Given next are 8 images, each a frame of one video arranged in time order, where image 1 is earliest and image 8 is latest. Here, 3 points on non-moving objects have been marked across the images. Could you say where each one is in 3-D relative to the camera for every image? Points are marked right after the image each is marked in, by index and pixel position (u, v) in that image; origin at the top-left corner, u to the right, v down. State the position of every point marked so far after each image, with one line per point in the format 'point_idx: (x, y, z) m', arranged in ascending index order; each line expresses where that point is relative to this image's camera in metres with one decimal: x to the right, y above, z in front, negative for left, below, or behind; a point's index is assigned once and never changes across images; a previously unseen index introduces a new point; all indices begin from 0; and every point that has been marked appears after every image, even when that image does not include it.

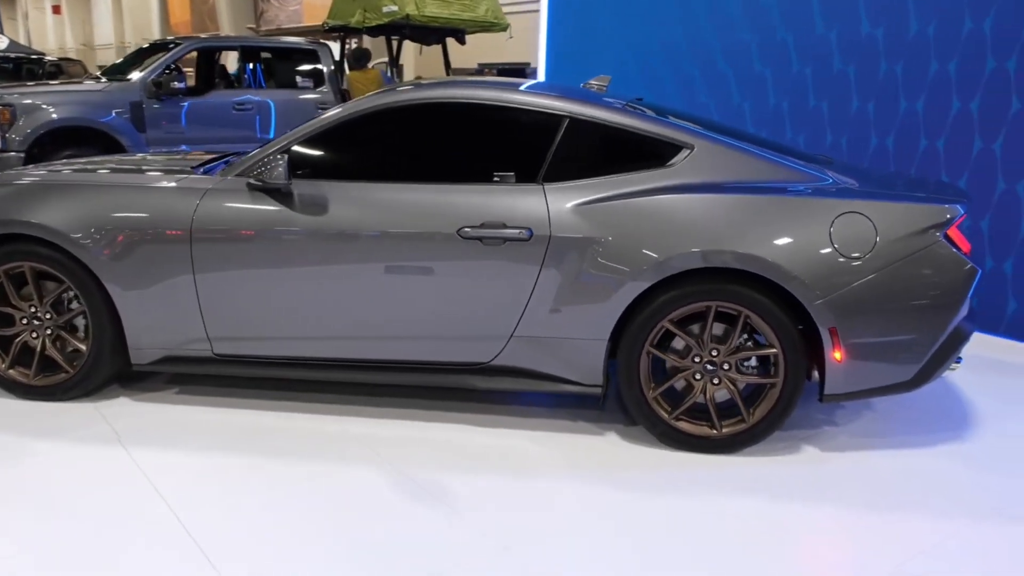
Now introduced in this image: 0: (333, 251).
0: (-0.6, +0.1, +2.9) m
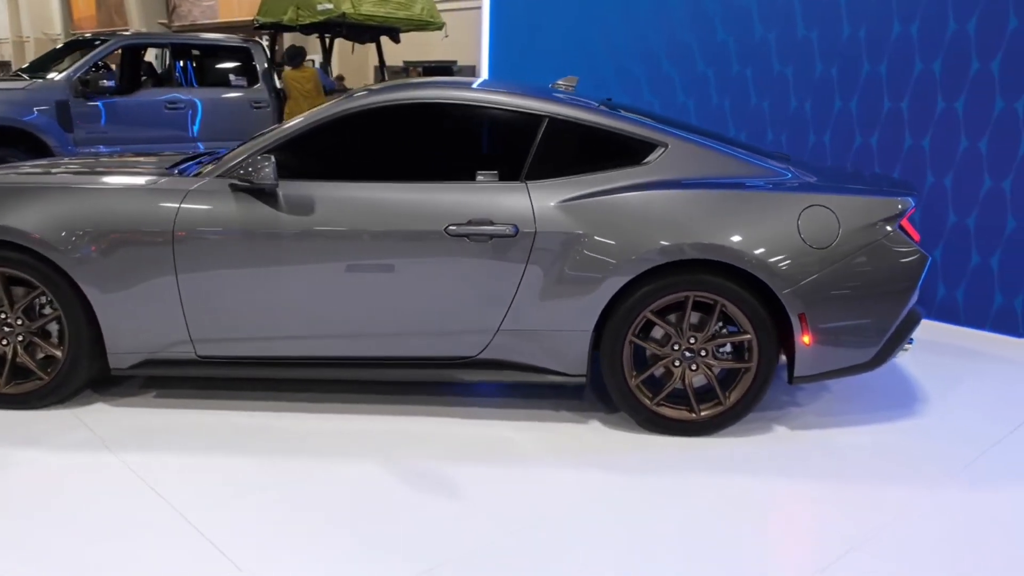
0: (-0.7, +0.1, +2.9) m
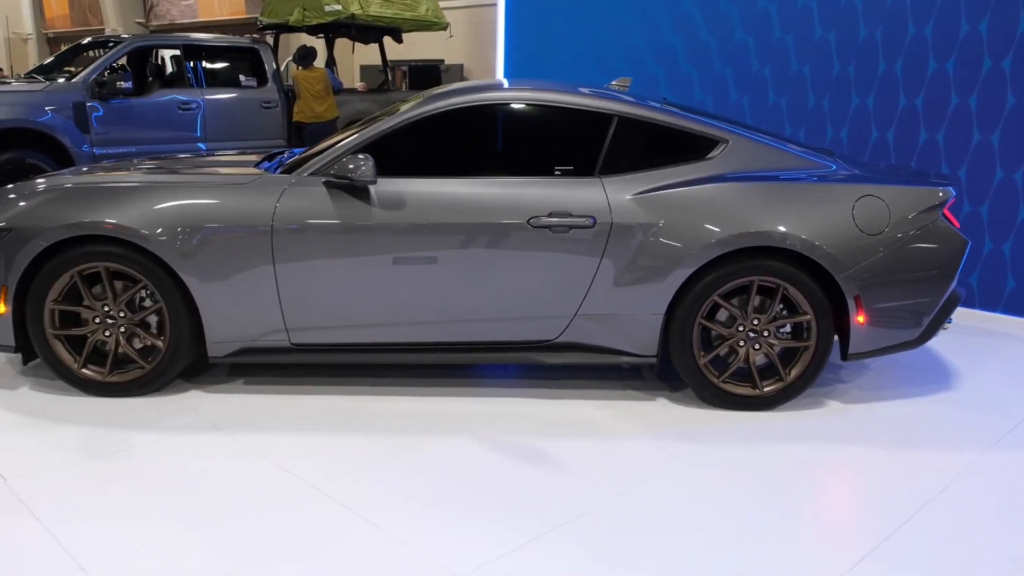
0: (-0.4, +0.2, +3.1) m
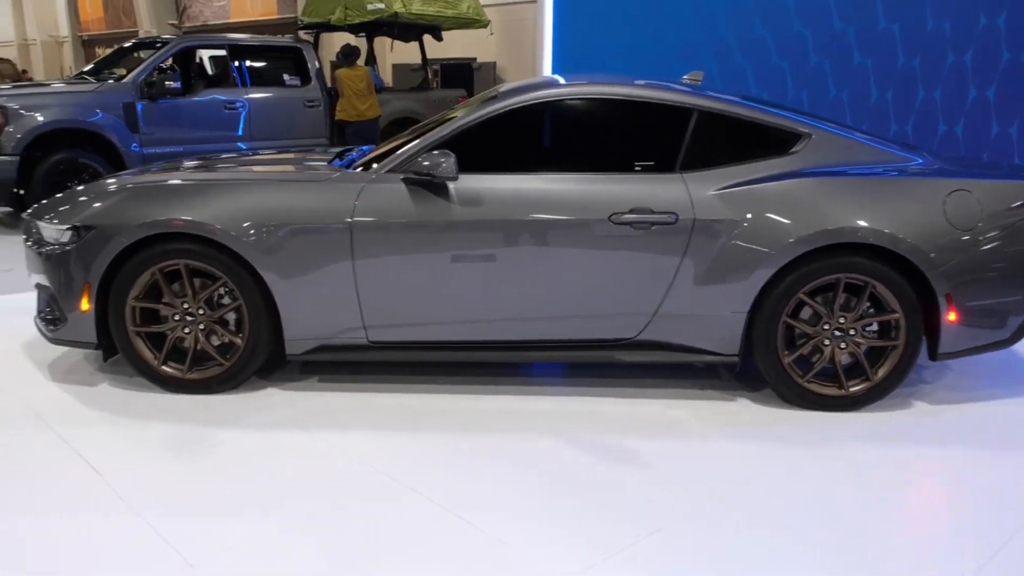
0: (-0.1, +0.2, +3.1) m
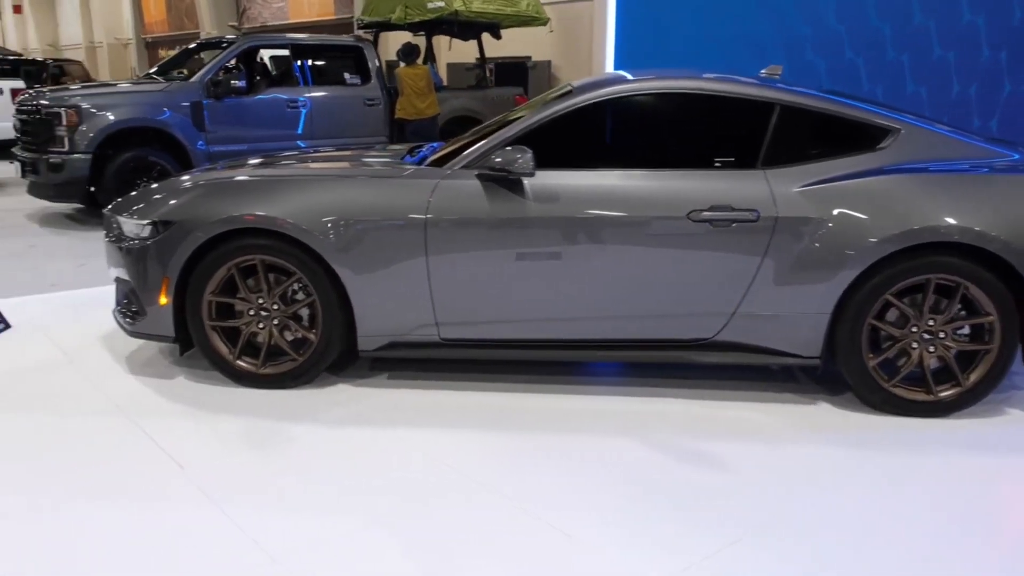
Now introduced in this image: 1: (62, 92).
0: (+0.2, +0.2, +3.1) m
1: (-4.1, +1.8, +7.5) m
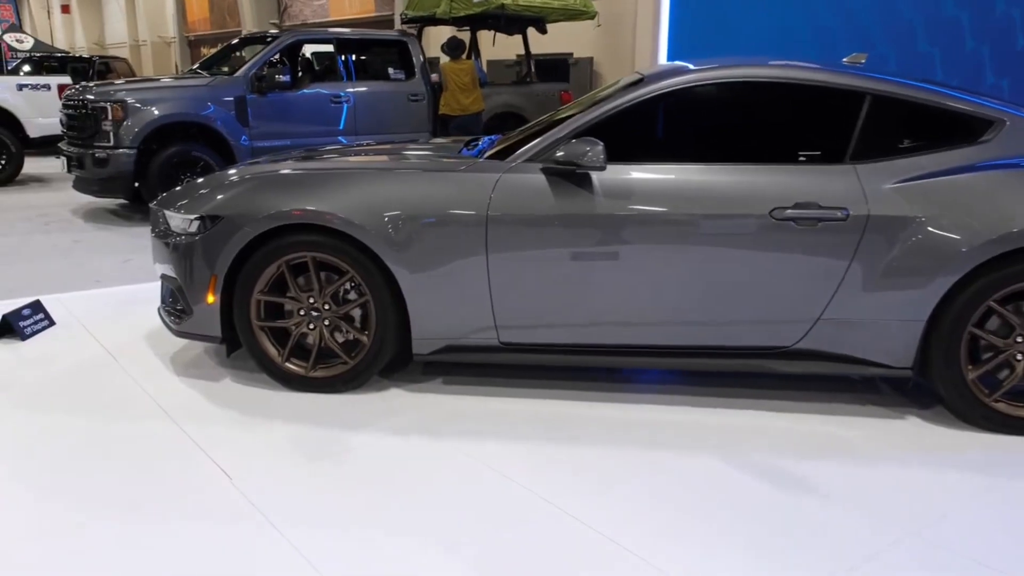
0: (+0.4, +0.2, +2.8) m
1: (-3.6, +1.8, +7.4) m
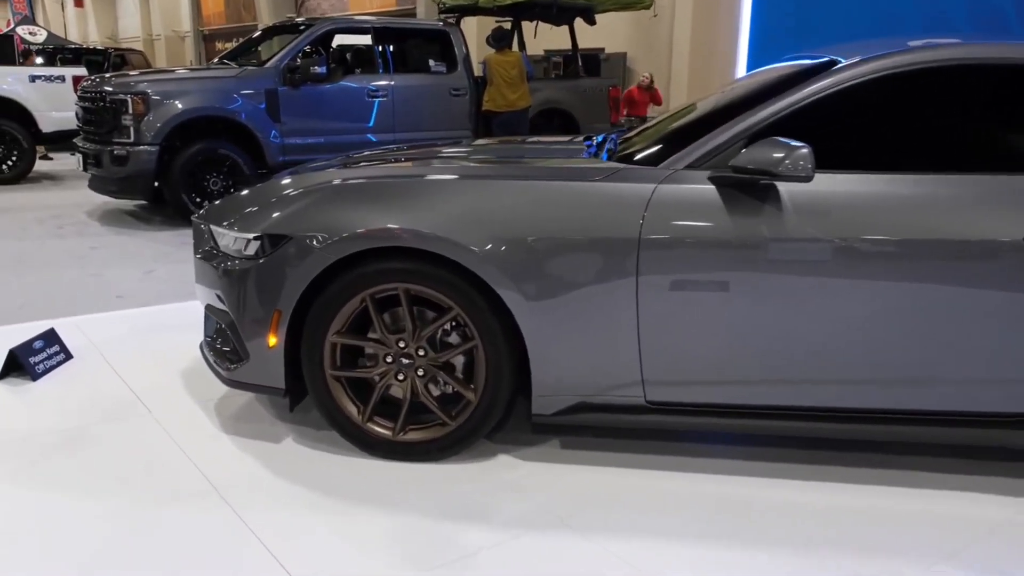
0: (+0.9, +0.1, +2.2) m
1: (-3.2, +1.7, +6.8) m
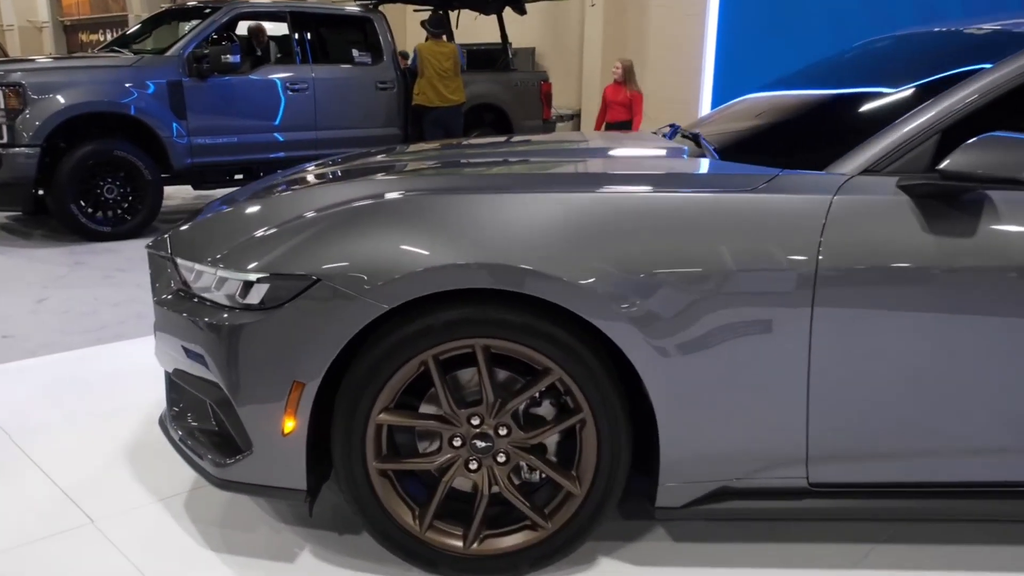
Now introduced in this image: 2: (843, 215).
0: (+1.1, 0.0, +1.6) m
1: (-3.5, +1.5, +5.7) m
2: (+0.7, +0.2, +1.7) m
